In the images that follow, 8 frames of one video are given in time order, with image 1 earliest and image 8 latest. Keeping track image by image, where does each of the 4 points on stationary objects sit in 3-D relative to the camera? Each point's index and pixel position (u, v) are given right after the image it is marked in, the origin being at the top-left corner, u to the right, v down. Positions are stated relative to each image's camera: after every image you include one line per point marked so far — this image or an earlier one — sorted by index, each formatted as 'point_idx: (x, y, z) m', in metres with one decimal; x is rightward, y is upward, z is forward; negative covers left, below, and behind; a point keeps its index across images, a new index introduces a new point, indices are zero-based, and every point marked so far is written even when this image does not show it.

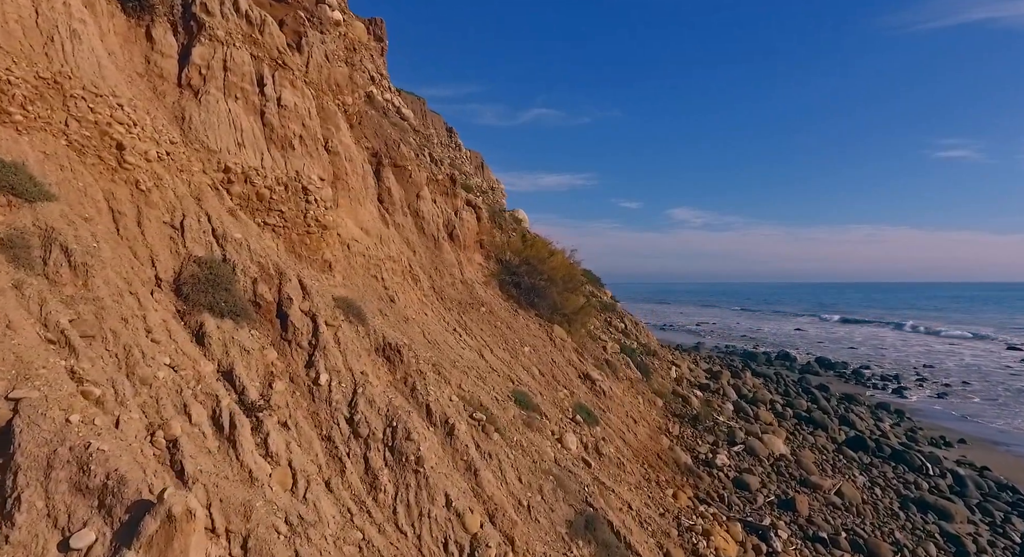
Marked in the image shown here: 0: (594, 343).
0: (+2.1, -1.7, +14.5) m
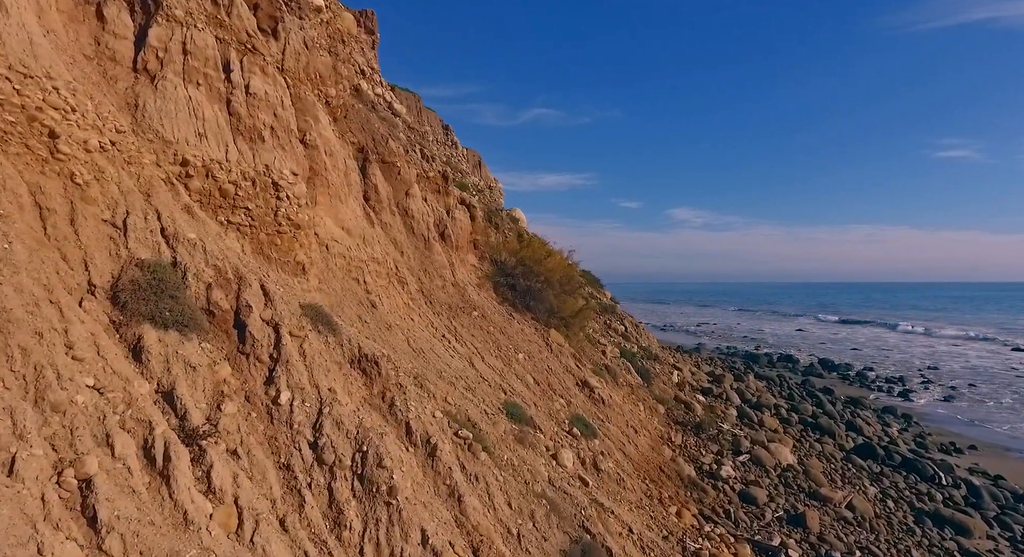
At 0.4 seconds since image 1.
0: (+2.0, -1.8, +13.9) m
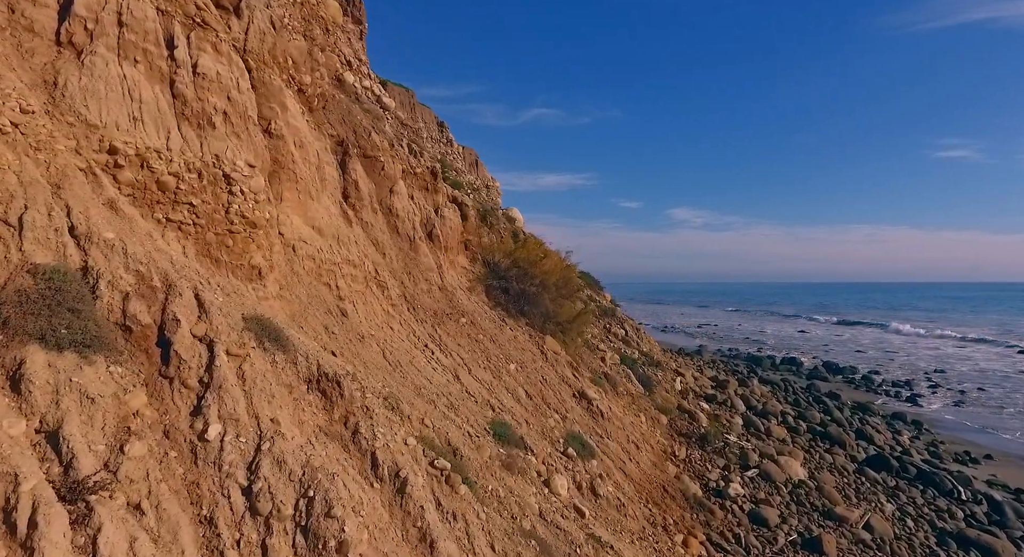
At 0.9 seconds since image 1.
0: (+1.8, -1.8, +13.1) m
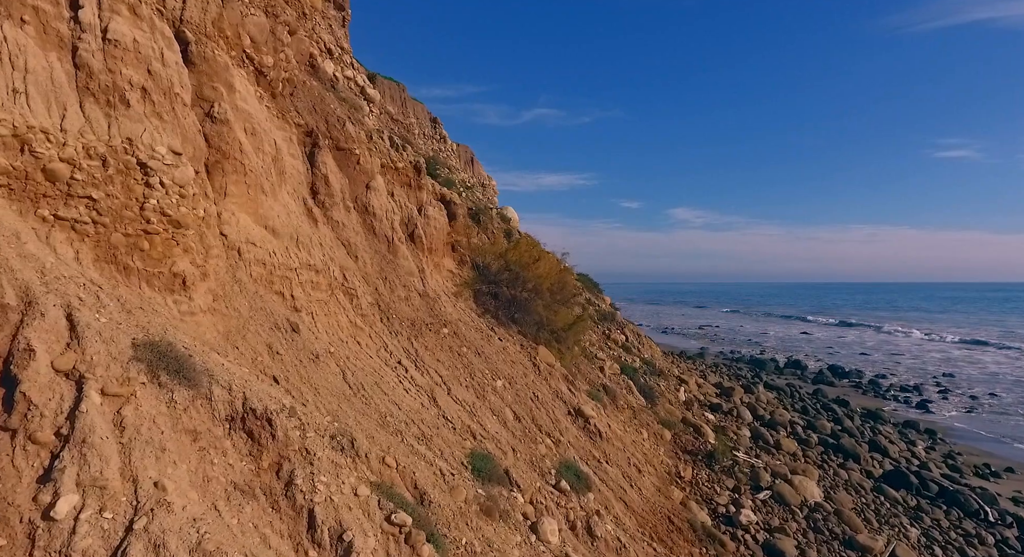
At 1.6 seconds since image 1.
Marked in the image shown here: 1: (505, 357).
0: (+1.7, -1.9, +12.2) m
1: (-0.1, -1.3, +9.0) m
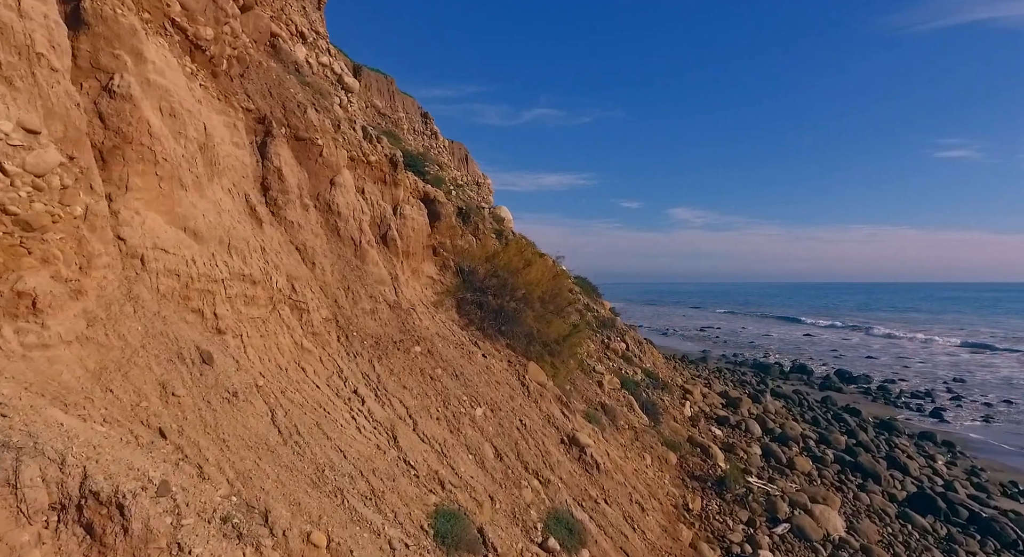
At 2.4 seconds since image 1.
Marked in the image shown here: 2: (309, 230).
0: (+1.4, -2.0, +11.0) m
1: (-0.3, -1.4, +7.8) m
2: (-2.7, +0.6, +7.3) m
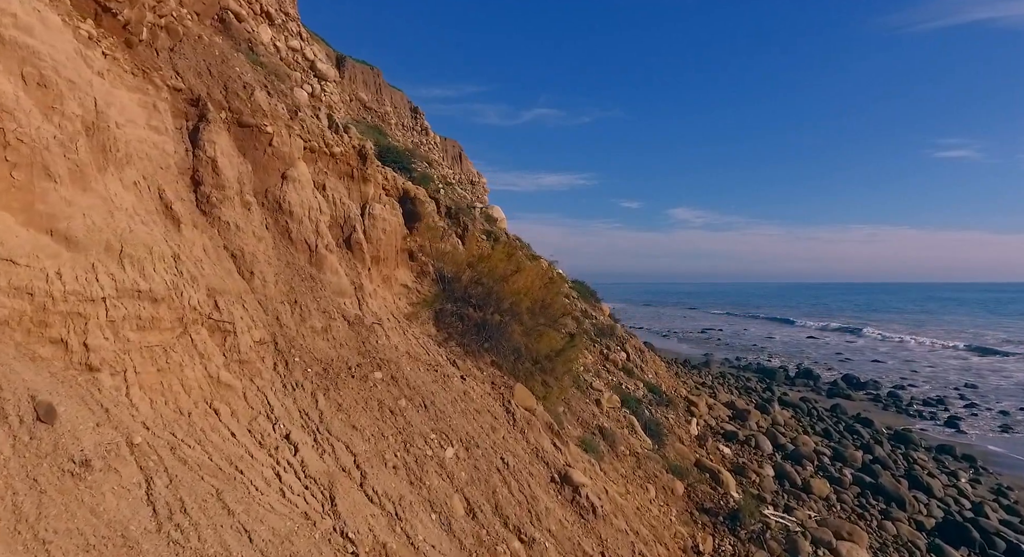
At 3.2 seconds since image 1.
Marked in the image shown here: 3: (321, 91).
0: (+1.2, -2.2, +9.8) m
1: (-0.6, -1.5, +6.6) m
2: (-2.9, +0.5, +6.1) m
3: (-4.1, +4.0, +11.8) m
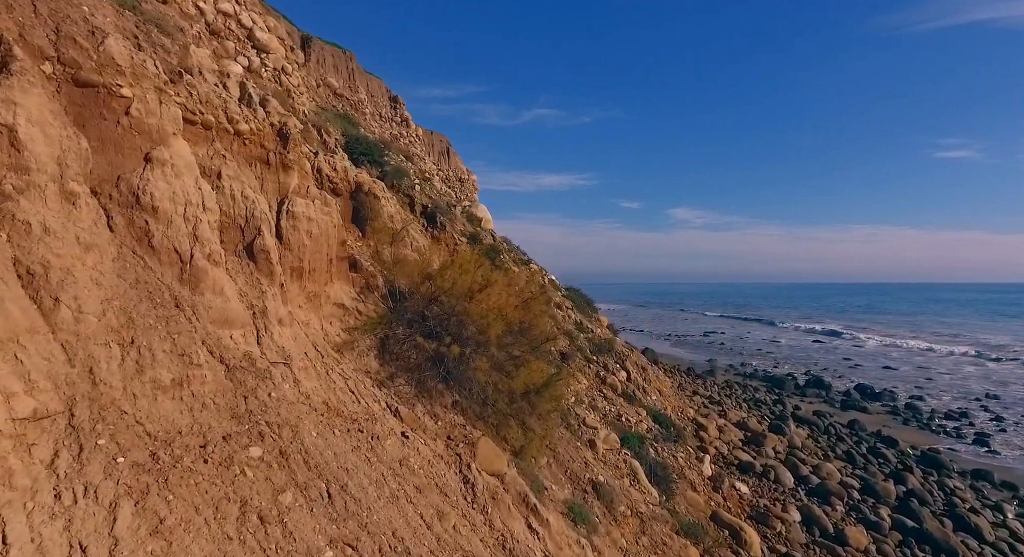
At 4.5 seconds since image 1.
0: (+0.8, -2.4, +7.8) m
1: (-1.0, -1.8, +4.6) m
2: (-3.3, +0.3, +4.1) m
3: (-4.5, +3.8, +9.8) m
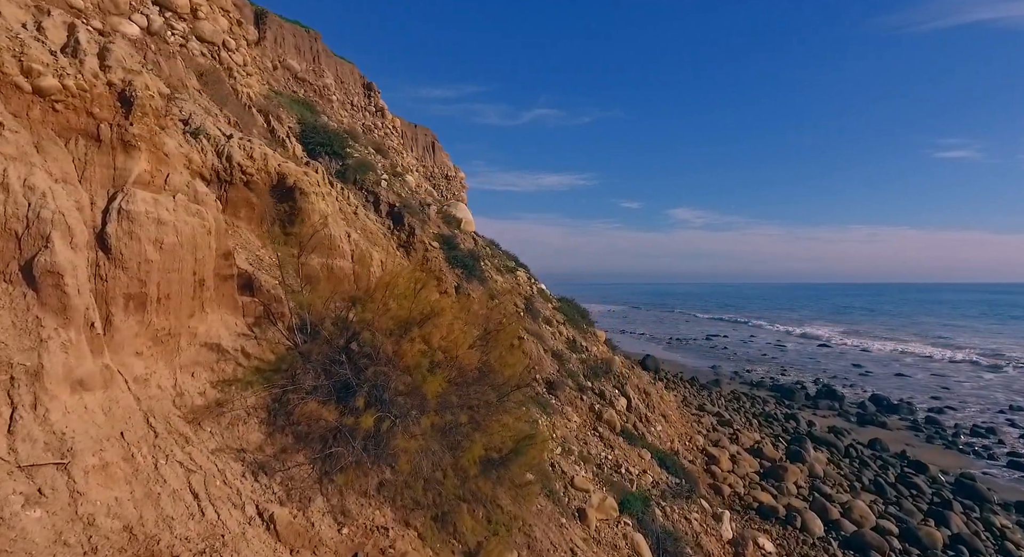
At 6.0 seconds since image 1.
0: (+0.4, -2.6, +5.7) m
1: (-1.4, -2.0, +2.5) m
2: (-3.8, +0.1, +2.0) m
3: (-4.9, +3.6, +7.7) m
